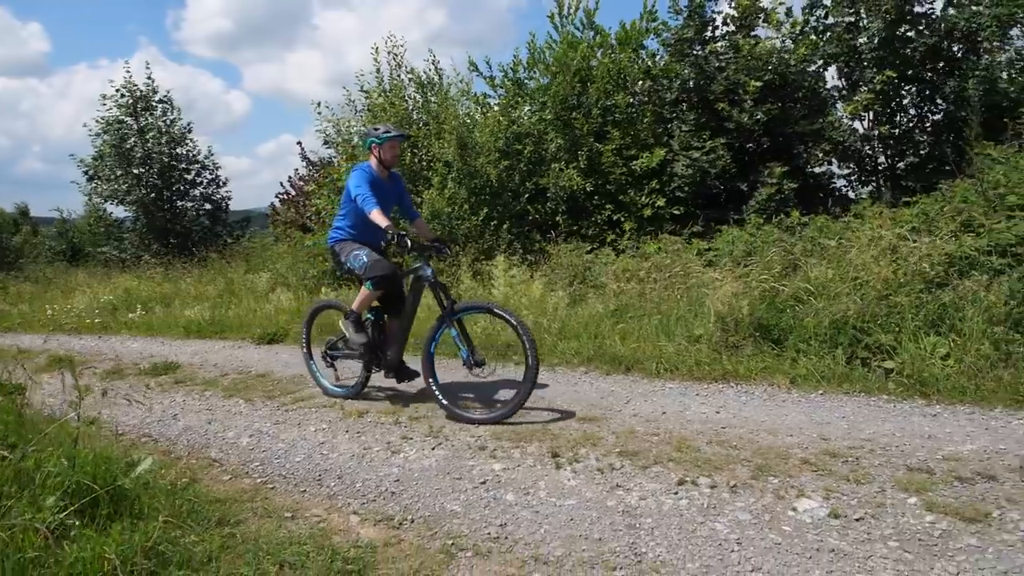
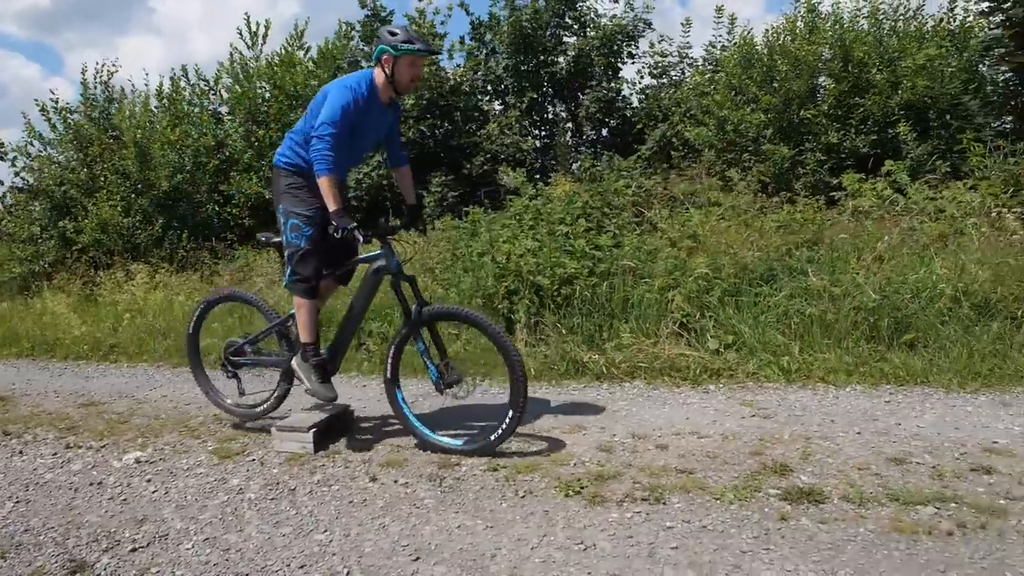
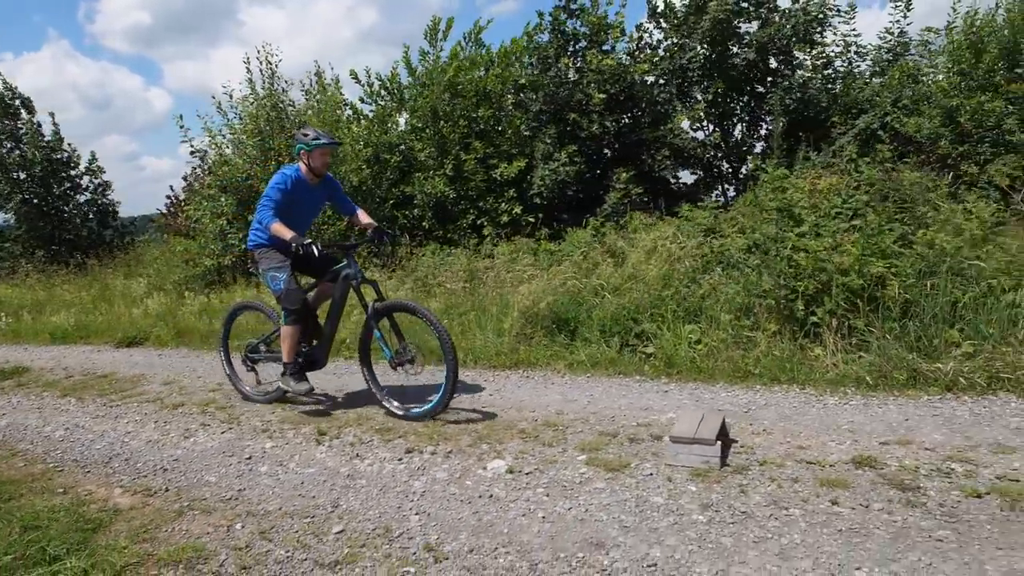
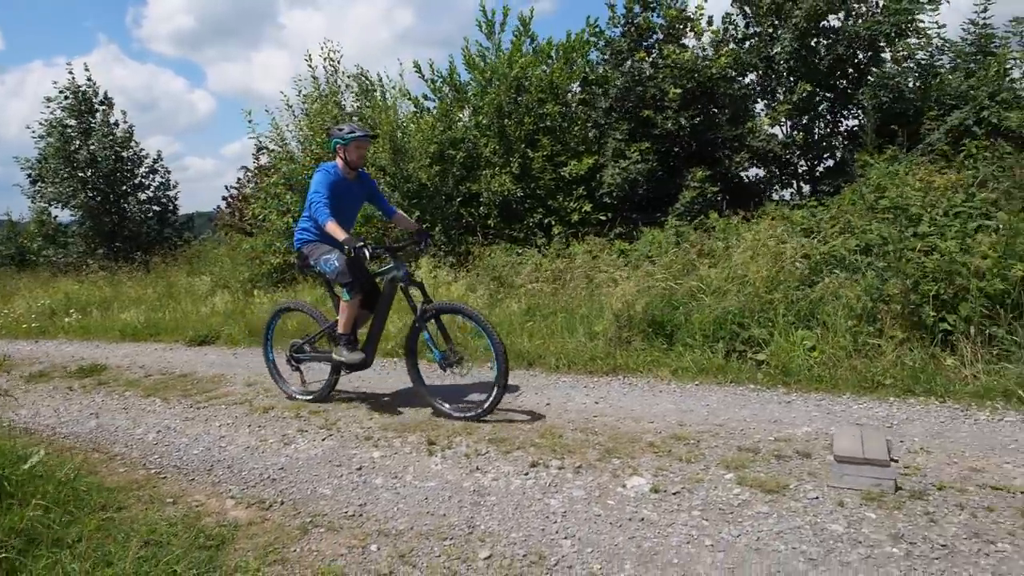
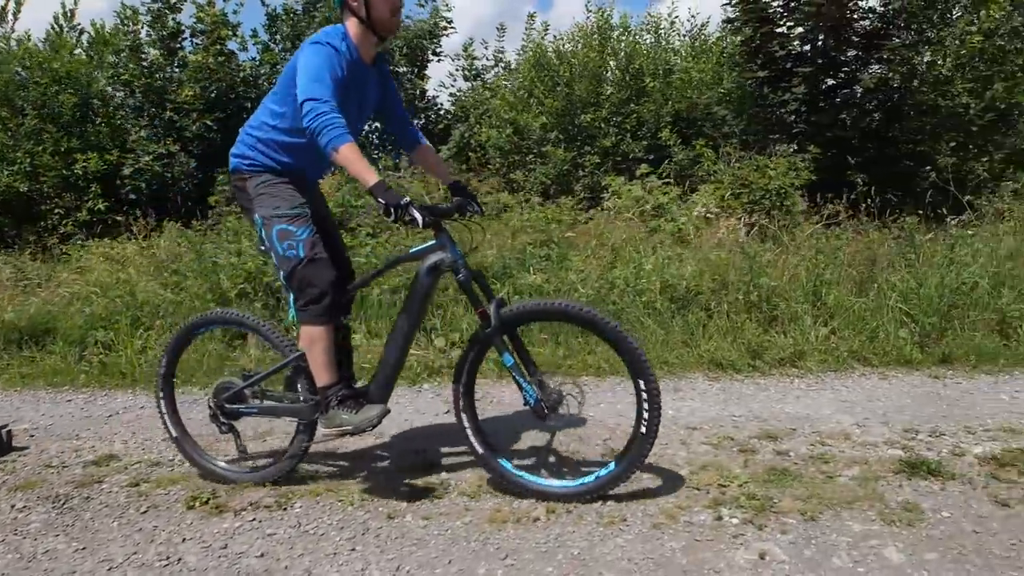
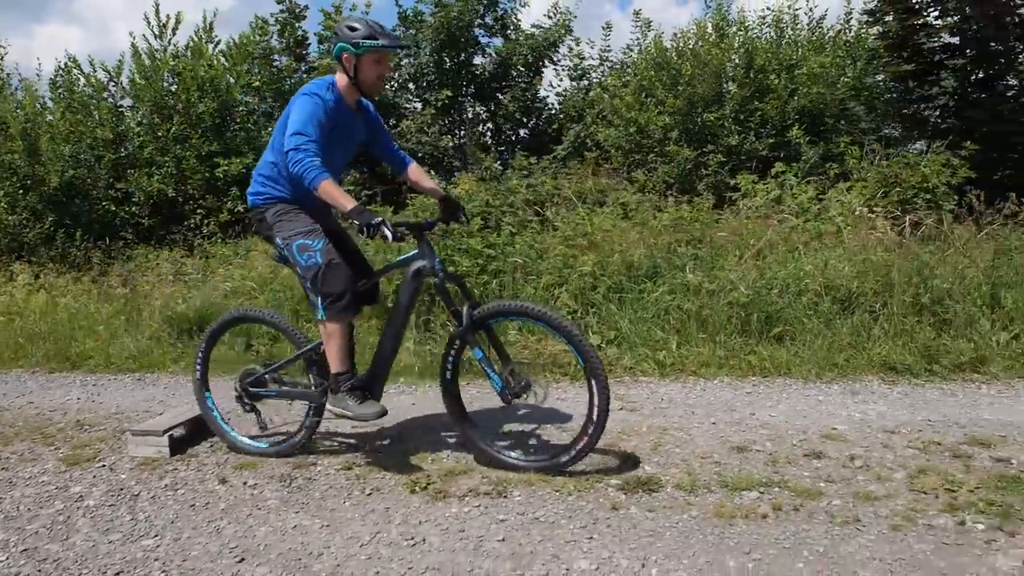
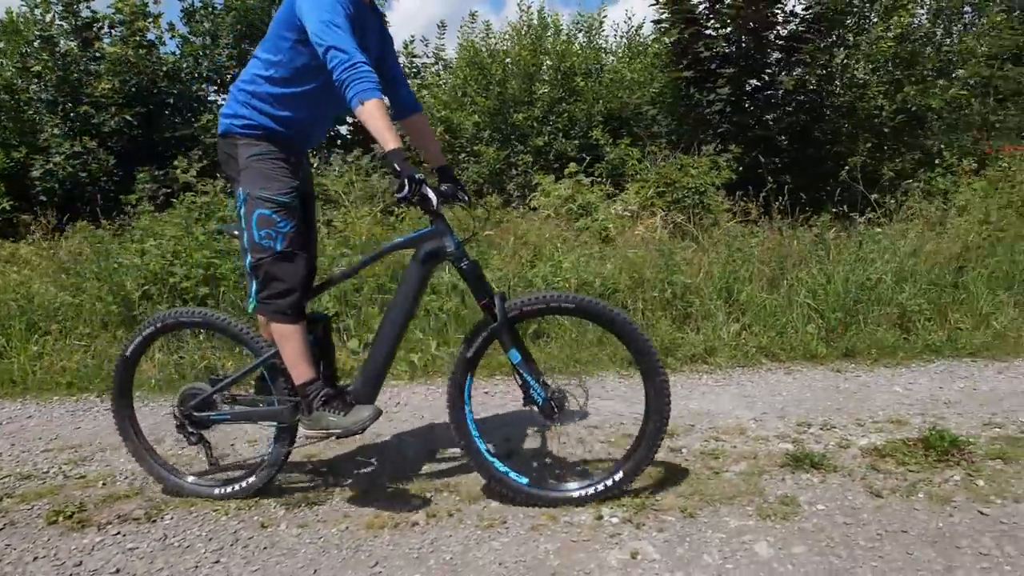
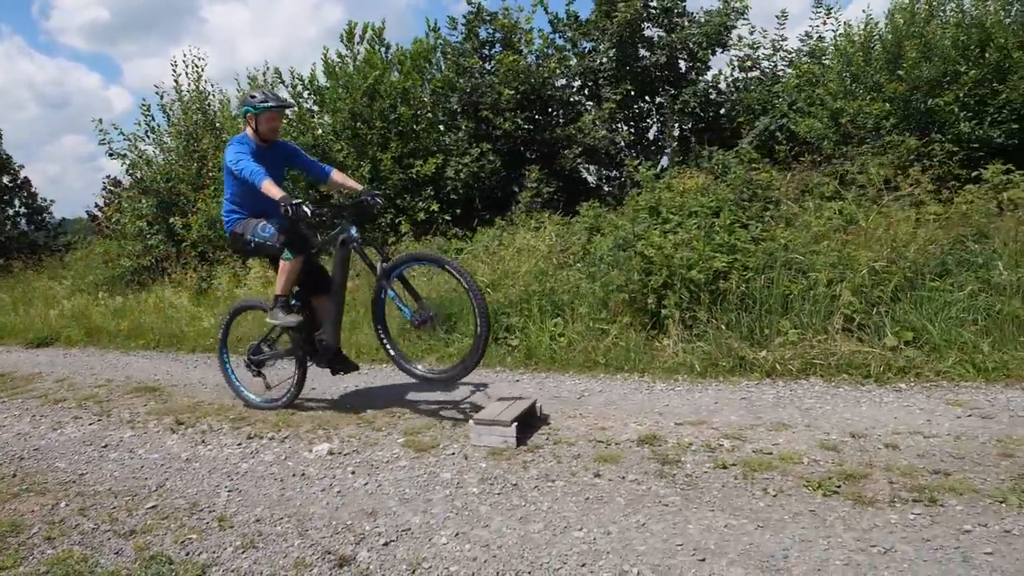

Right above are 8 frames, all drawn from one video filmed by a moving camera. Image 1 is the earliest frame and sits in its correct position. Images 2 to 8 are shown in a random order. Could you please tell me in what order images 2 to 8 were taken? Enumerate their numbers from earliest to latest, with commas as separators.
4, 3, 8, 2, 6, 5, 7
